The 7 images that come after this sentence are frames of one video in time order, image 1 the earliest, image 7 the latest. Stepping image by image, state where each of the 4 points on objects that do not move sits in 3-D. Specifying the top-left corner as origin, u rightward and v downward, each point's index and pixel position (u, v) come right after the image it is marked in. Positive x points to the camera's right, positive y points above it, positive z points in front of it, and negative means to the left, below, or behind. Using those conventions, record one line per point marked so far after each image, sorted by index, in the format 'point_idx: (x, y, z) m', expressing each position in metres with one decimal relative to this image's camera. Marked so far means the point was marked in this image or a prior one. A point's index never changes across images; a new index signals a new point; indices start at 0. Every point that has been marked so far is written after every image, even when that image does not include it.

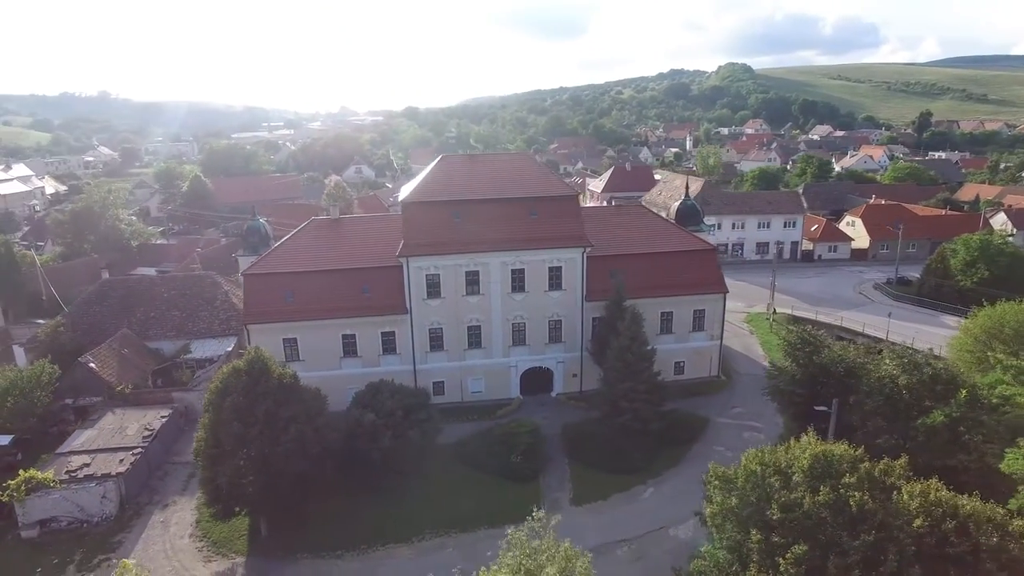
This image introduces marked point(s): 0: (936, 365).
0: (+13.3, -2.4, +18.3) m
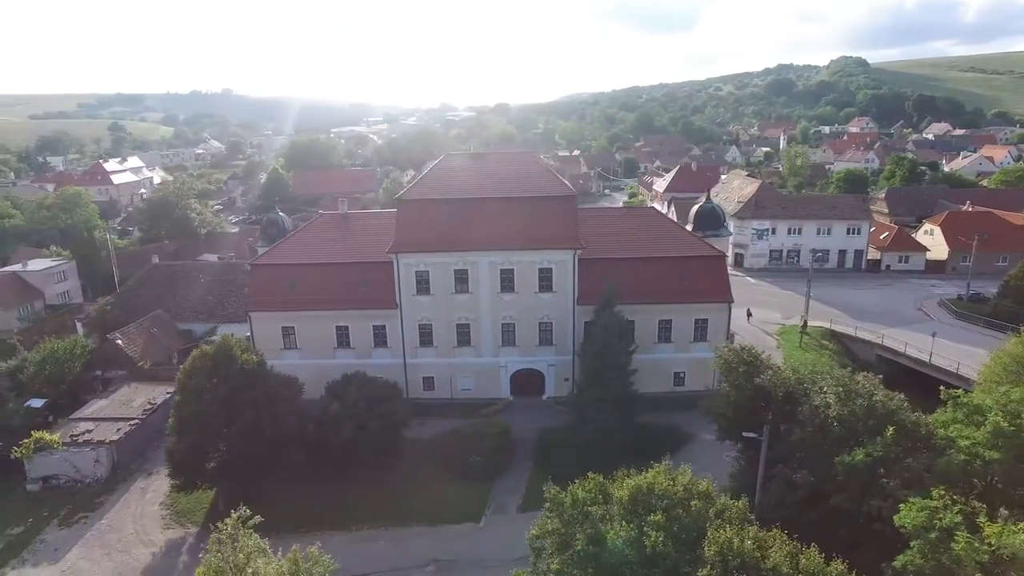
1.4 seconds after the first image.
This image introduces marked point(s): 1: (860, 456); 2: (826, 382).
0: (+10.2, -3.0, +16.3) m
1: (+8.8, -4.3, +14.9) m
2: (+9.3, -2.8, +17.6) m
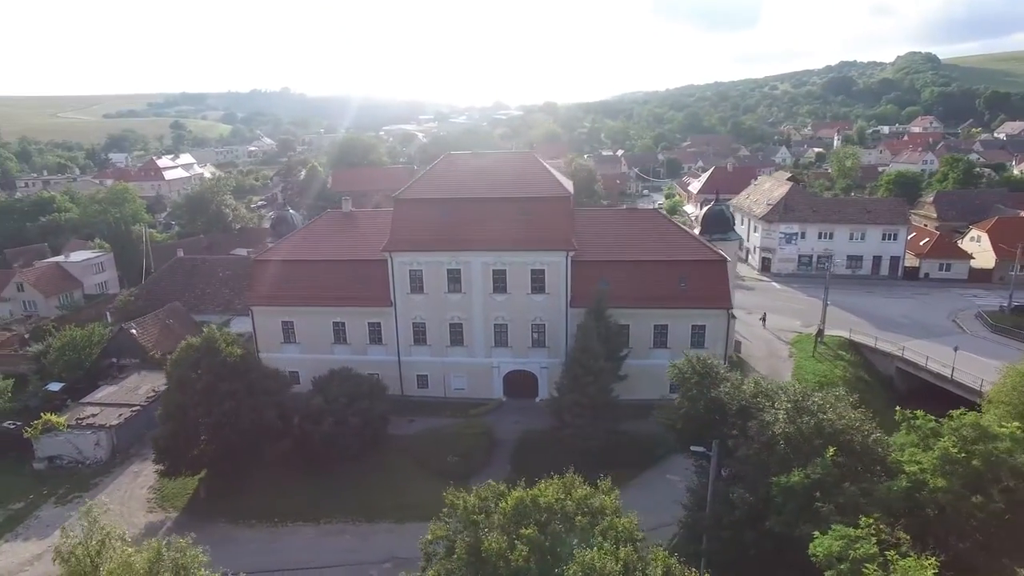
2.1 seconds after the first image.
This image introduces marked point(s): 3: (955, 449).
0: (+8.3, -3.3, +15.4) m
1: (+6.8, -4.5, +14.2) m
2: (+7.6, -3.1, +16.8) m
3: (+10.2, -3.7, +13.5) m
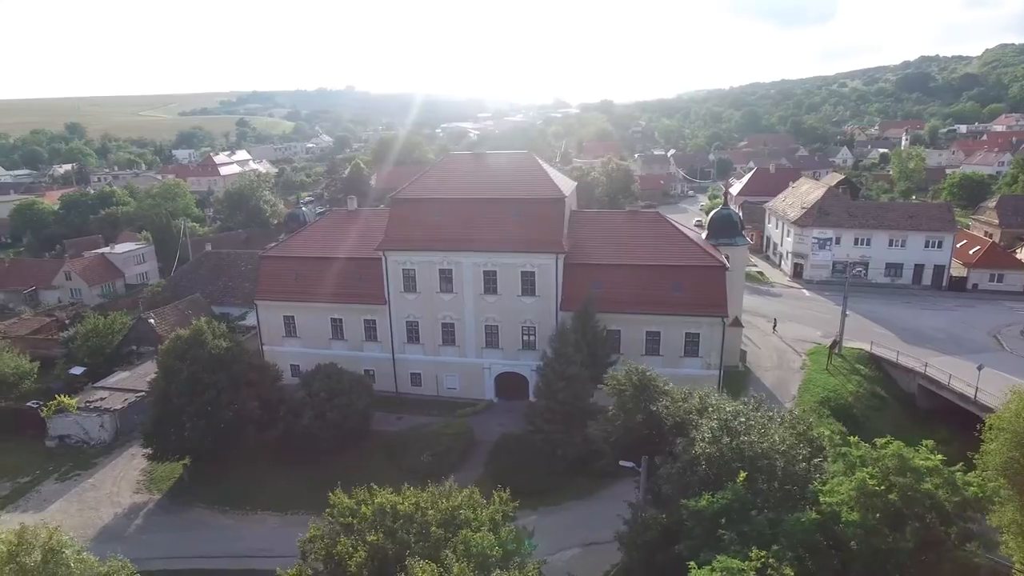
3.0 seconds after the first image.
0: (+6.0, -3.6, +14.6) m
1: (+4.4, -4.8, +13.5) m
2: (+5.4, -3.4, +16.0) m
3: (+7.7, -4.1, +12.5) m
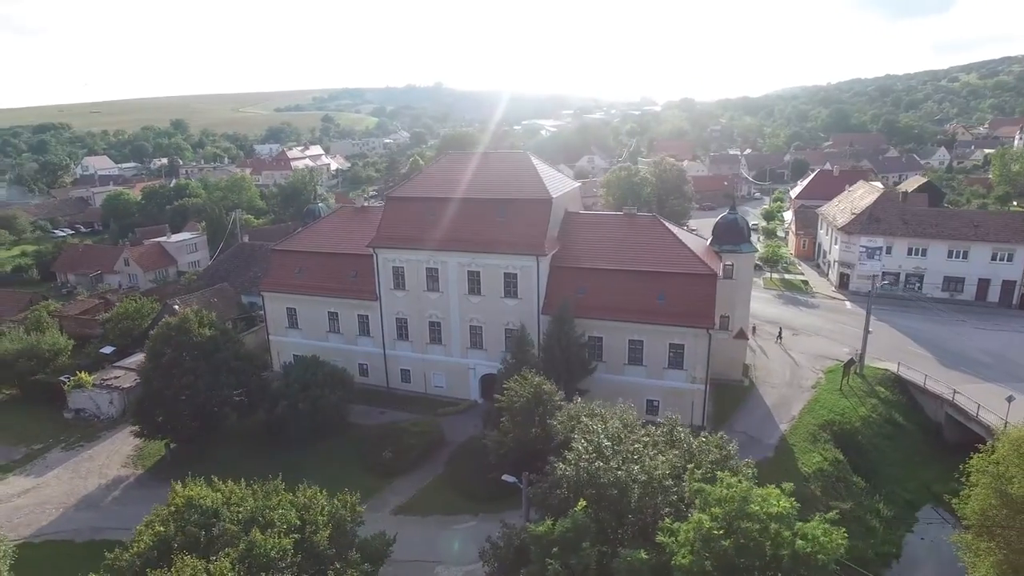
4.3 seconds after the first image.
0: (+2.5, -4.0, +13.7) m
1: (+0.7, -5.1, +12.8) m
2: (+2.1, -3.7, +15.2) m
3: (+3.9, -4.5, +11.4) m
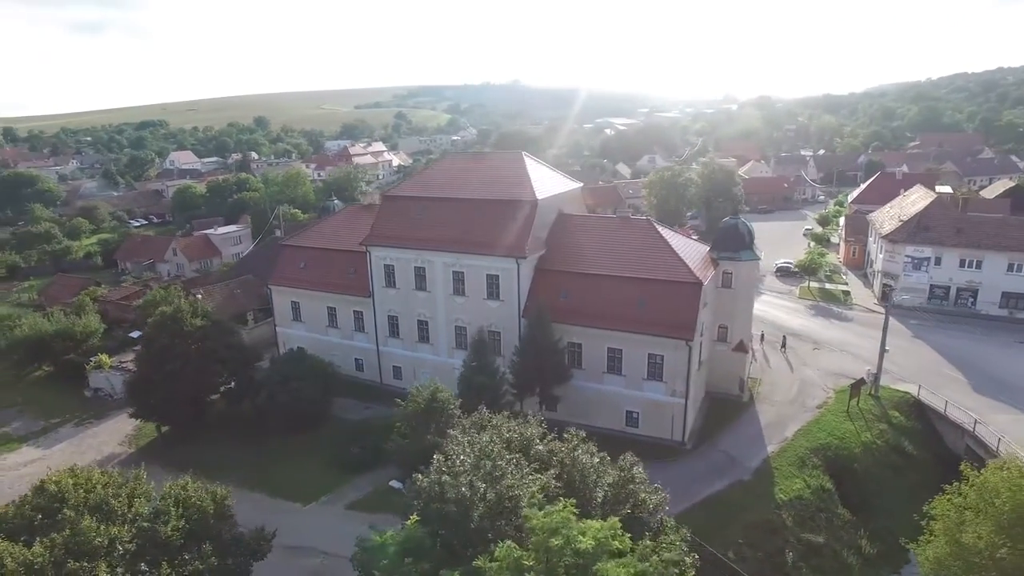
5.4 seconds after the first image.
0: (-0.8, -4.2, +13.2) m
1: (-2.7, -5.3, +12.6) m
2: (-1.0, -3.9, +14.7) m
3: (+0.3, -4.8, +10.8) m
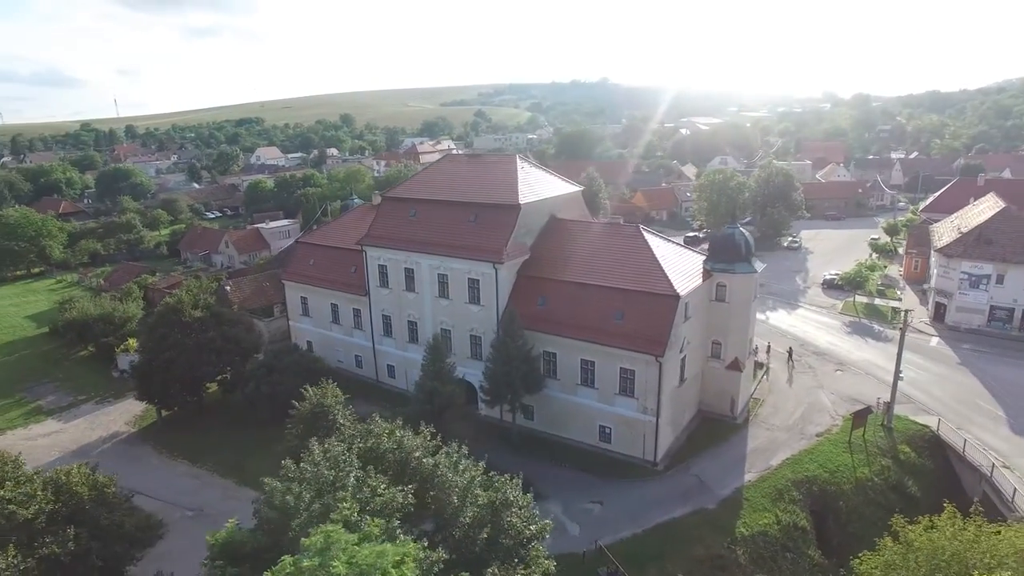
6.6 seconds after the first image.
0: (-4.4, -4.4, +13.1) m
1: (-6.4, -5.5, +12.8) m
2: (-4.4, -4.1, +14.7) m
3: (-3.7, -5.1, +10.6) m
